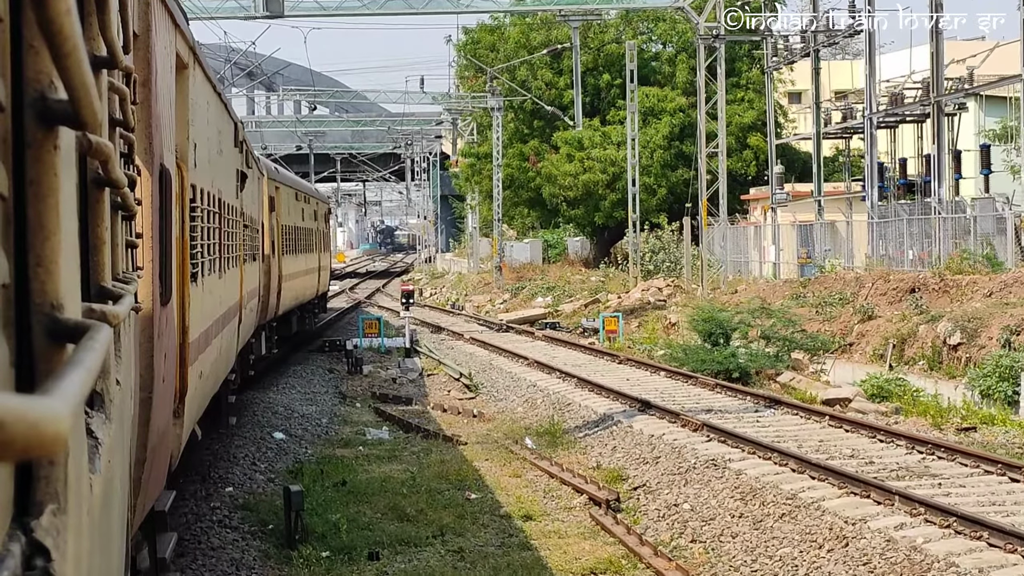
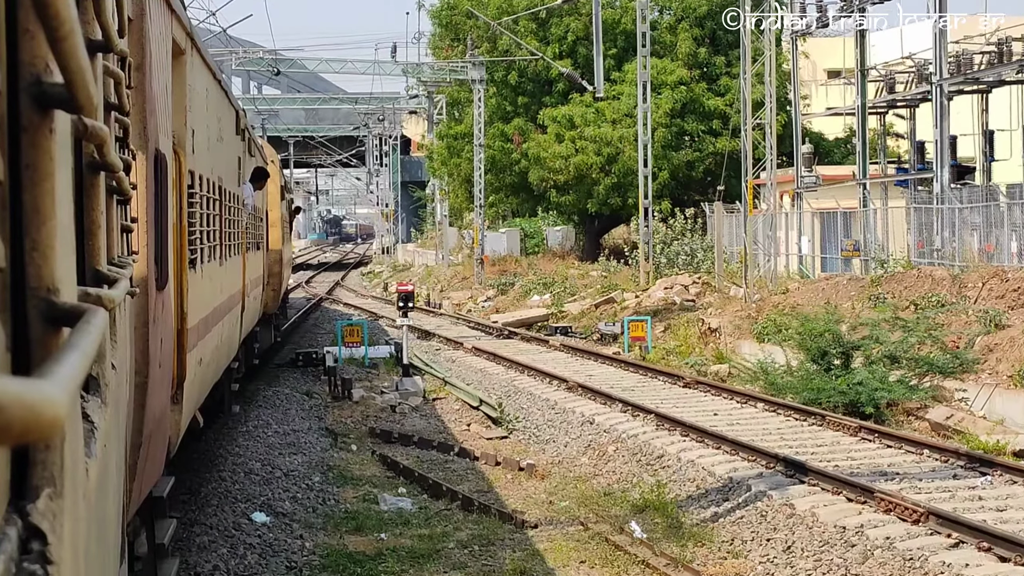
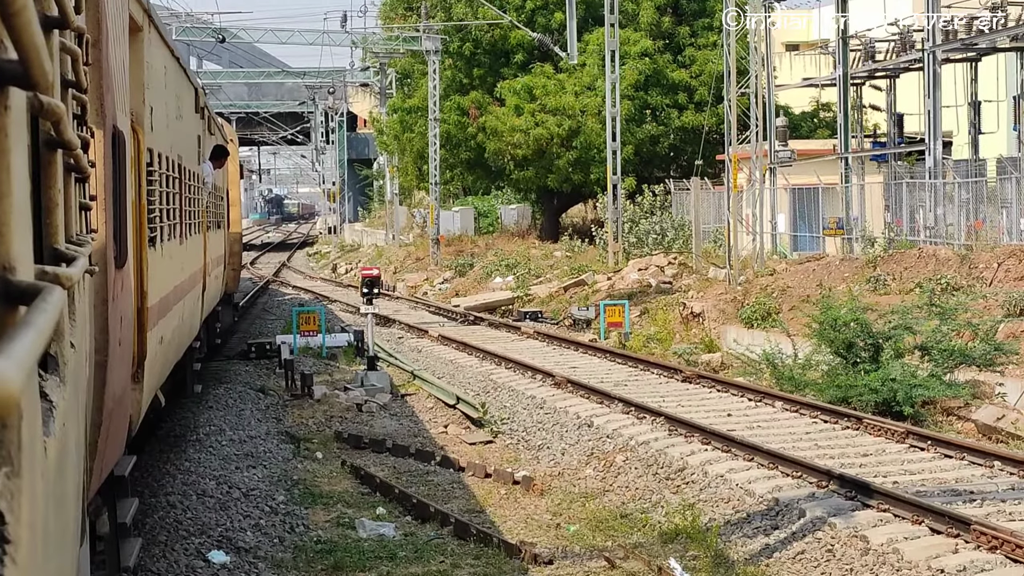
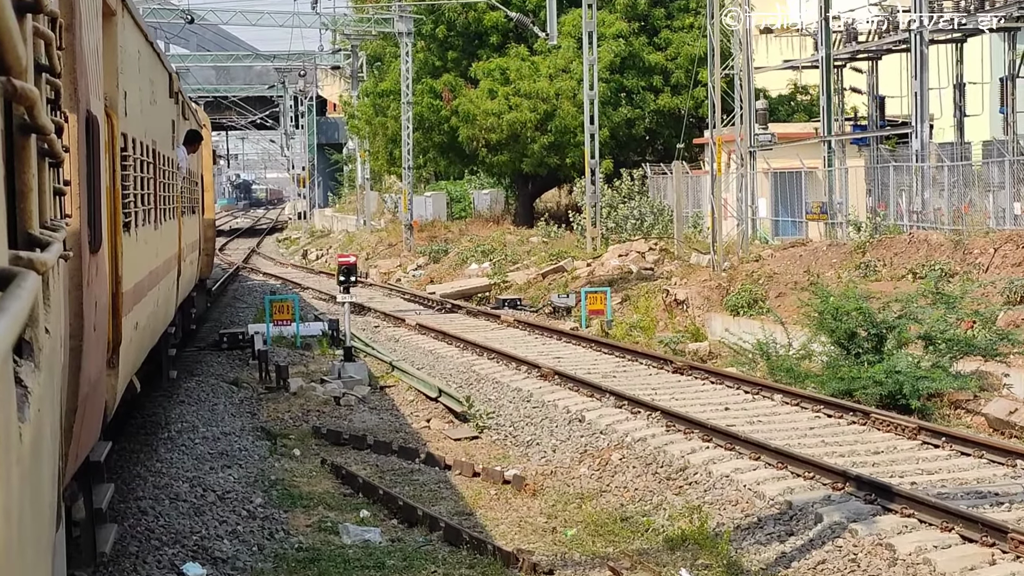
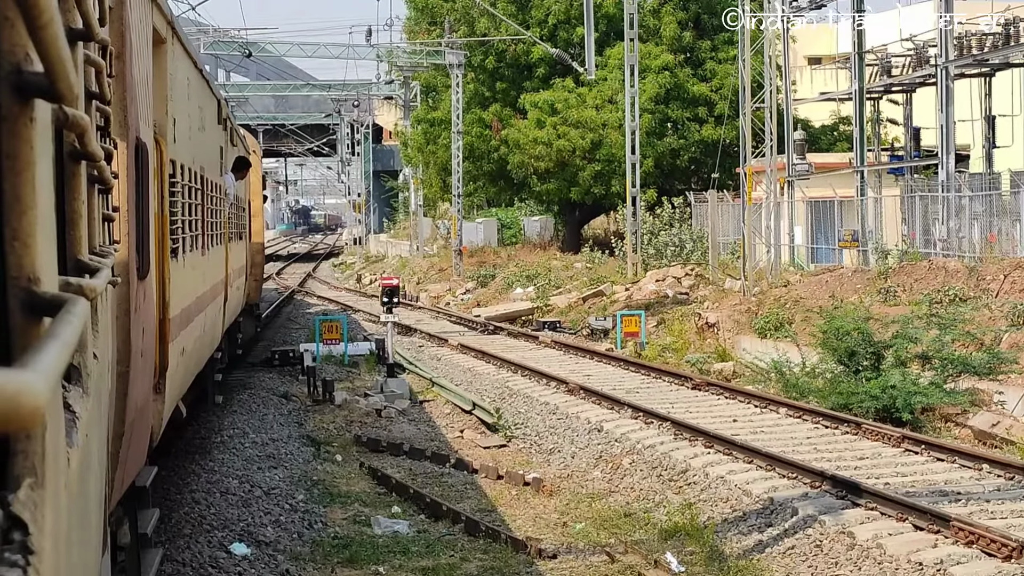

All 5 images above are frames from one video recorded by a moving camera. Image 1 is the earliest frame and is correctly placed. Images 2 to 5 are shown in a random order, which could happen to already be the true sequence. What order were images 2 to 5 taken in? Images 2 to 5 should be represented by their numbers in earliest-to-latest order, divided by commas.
2, 5, 3, 4
